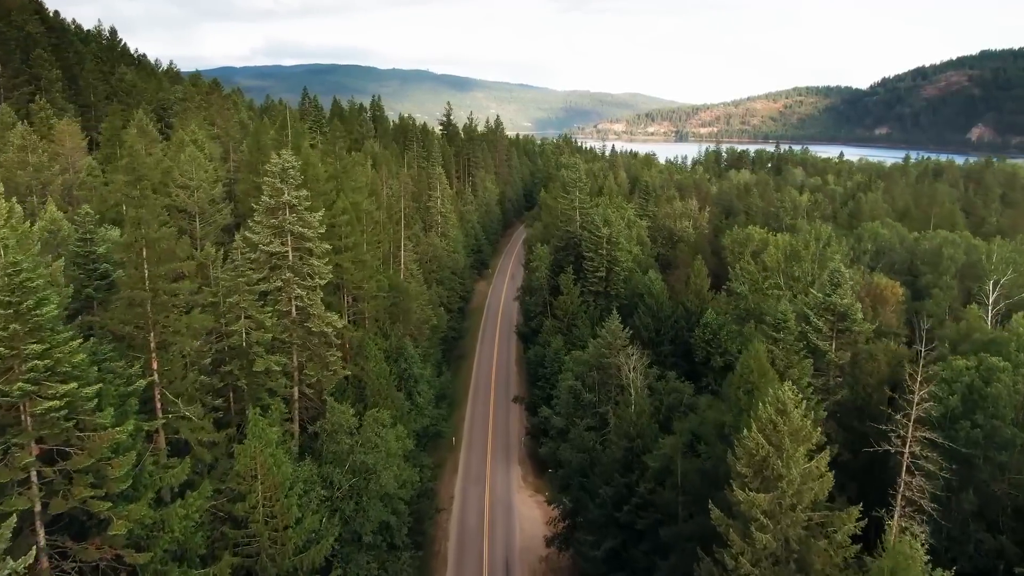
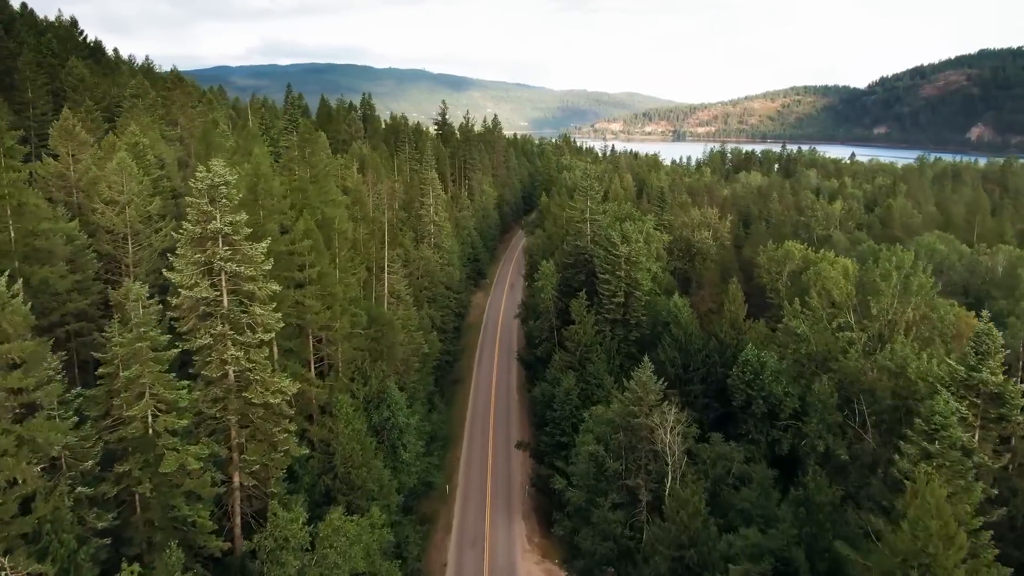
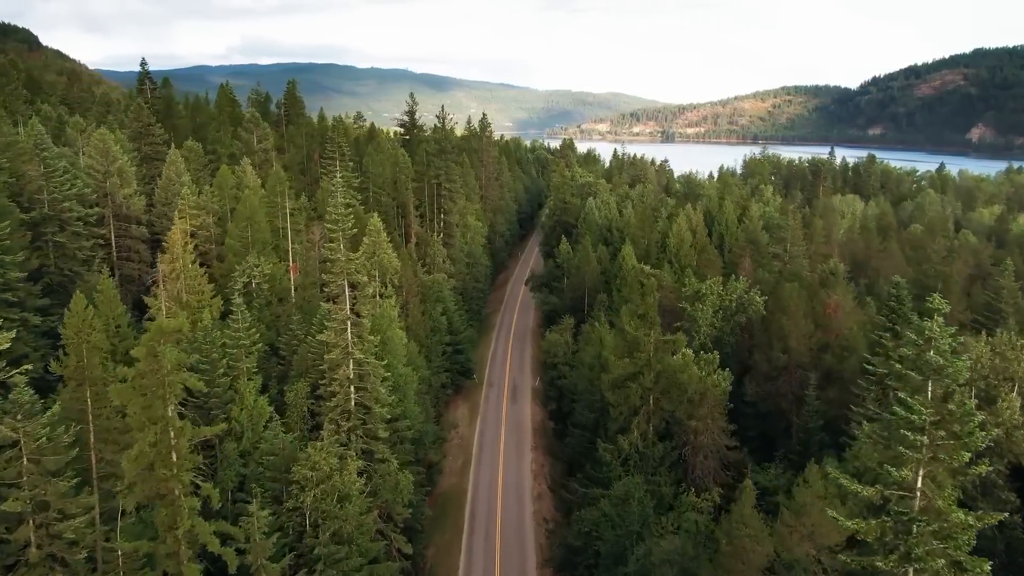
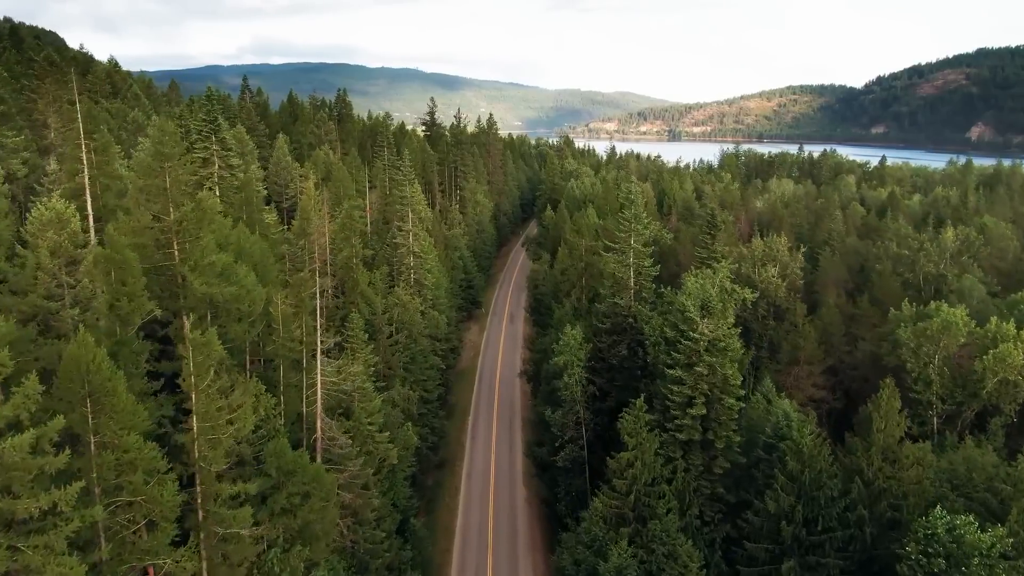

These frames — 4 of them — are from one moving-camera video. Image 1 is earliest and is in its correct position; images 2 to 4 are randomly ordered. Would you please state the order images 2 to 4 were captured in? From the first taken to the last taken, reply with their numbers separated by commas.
2, 4, 3
